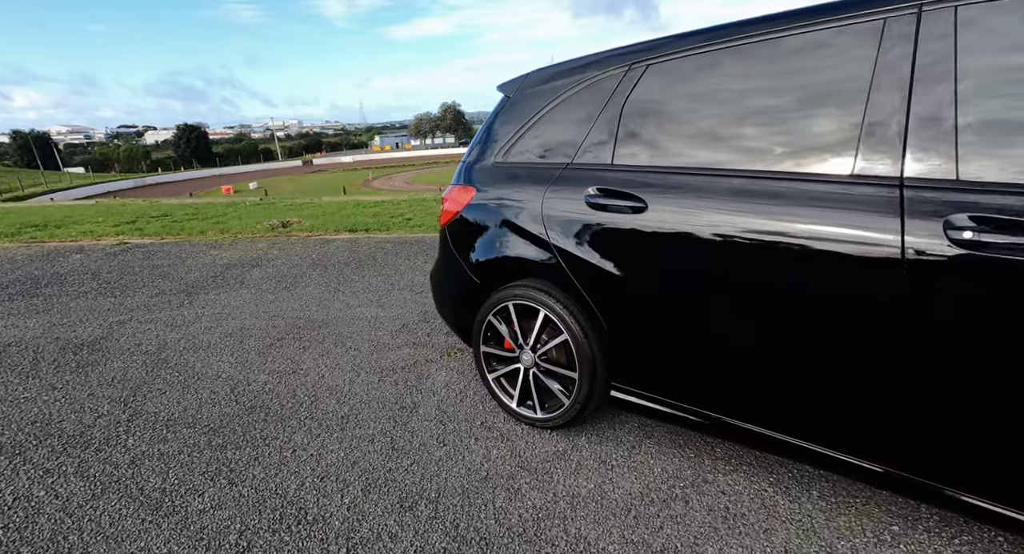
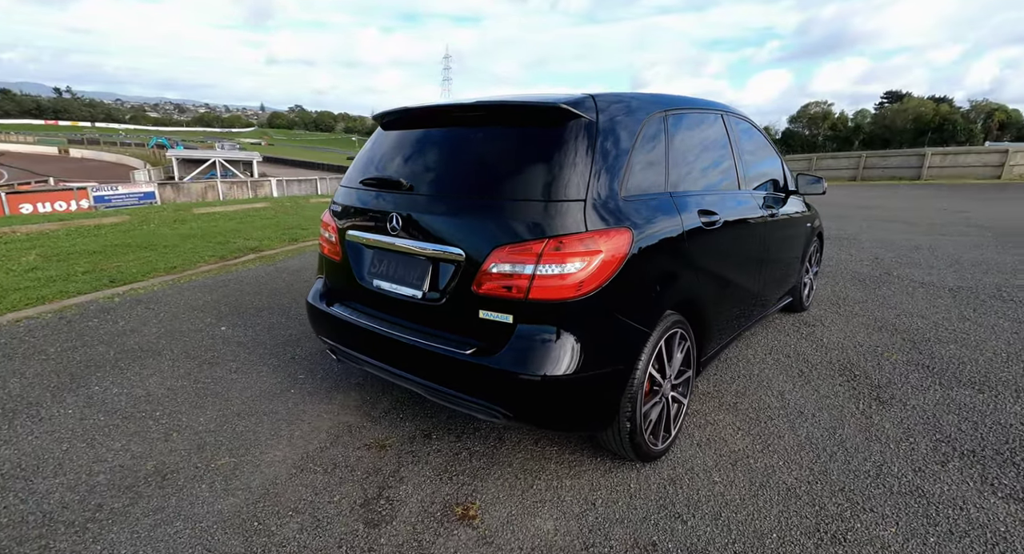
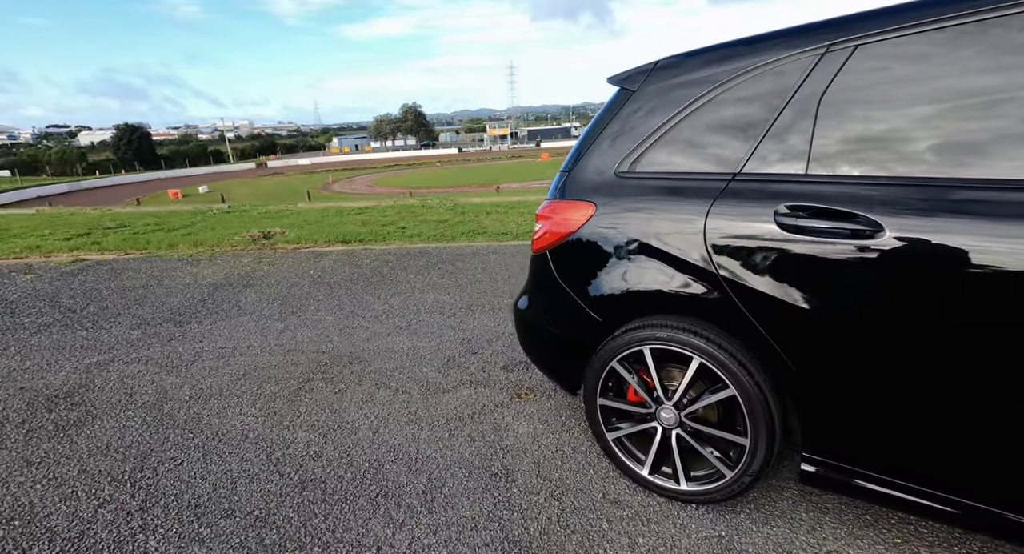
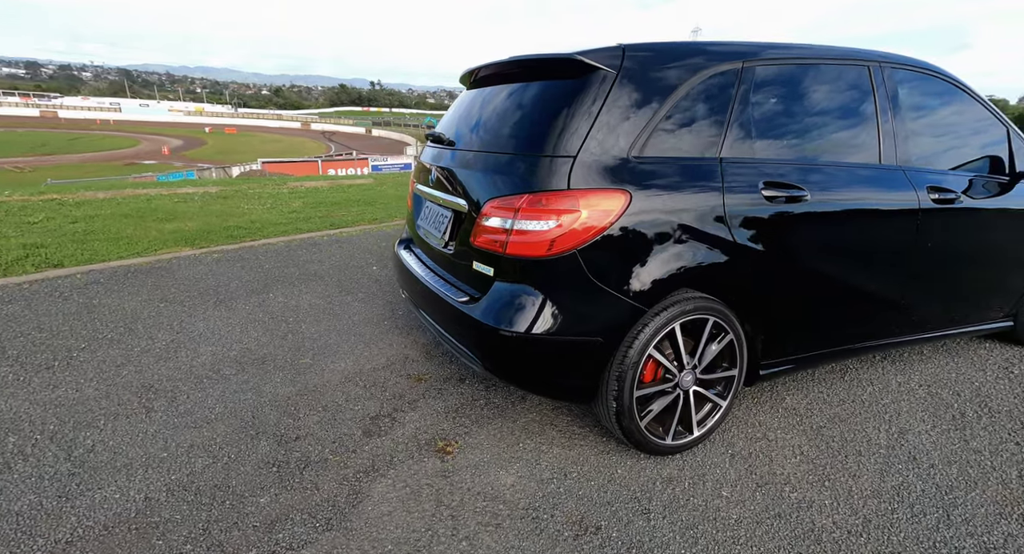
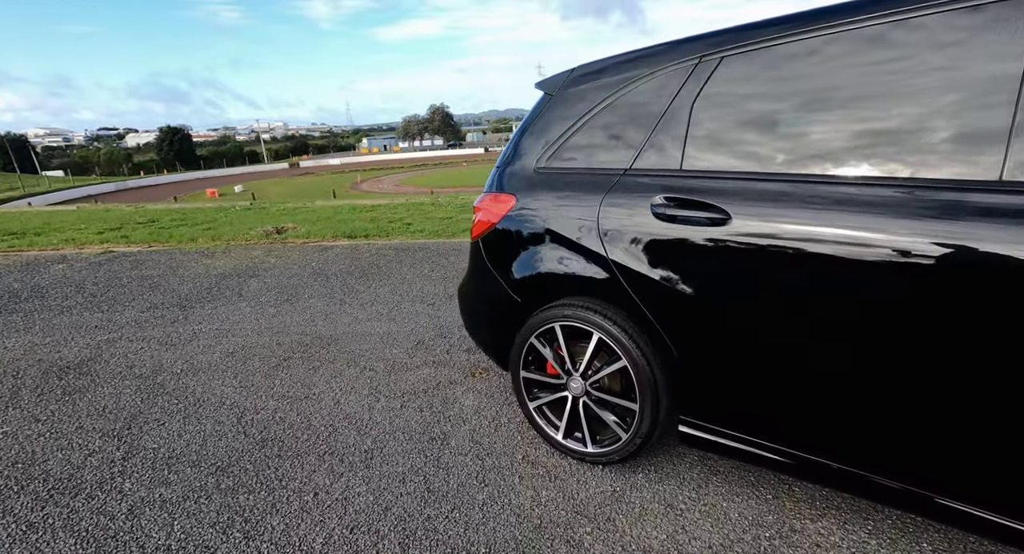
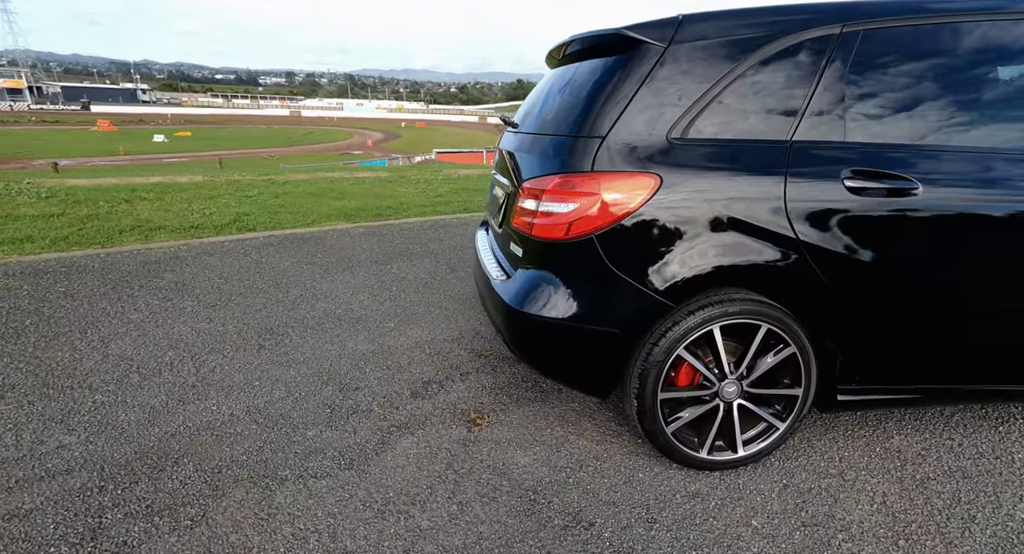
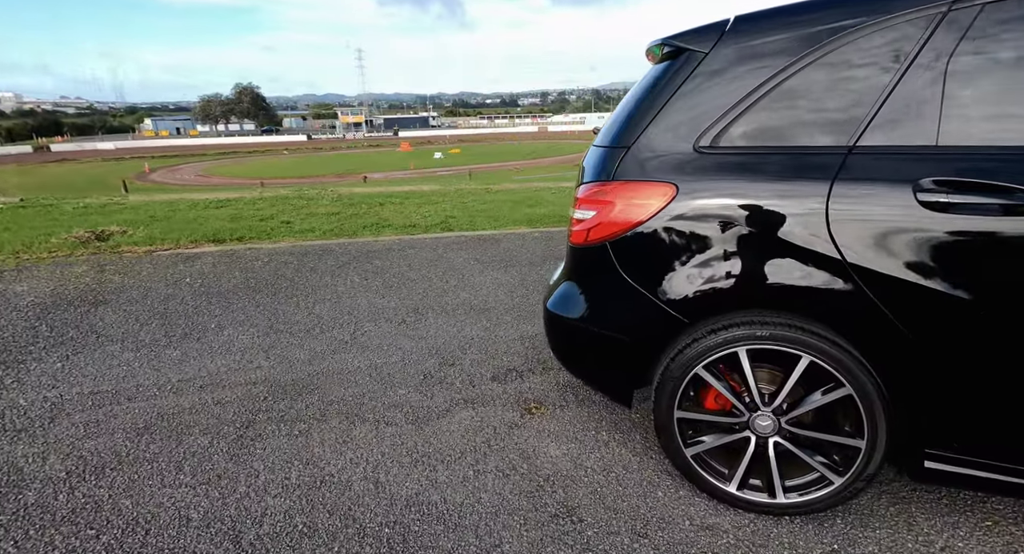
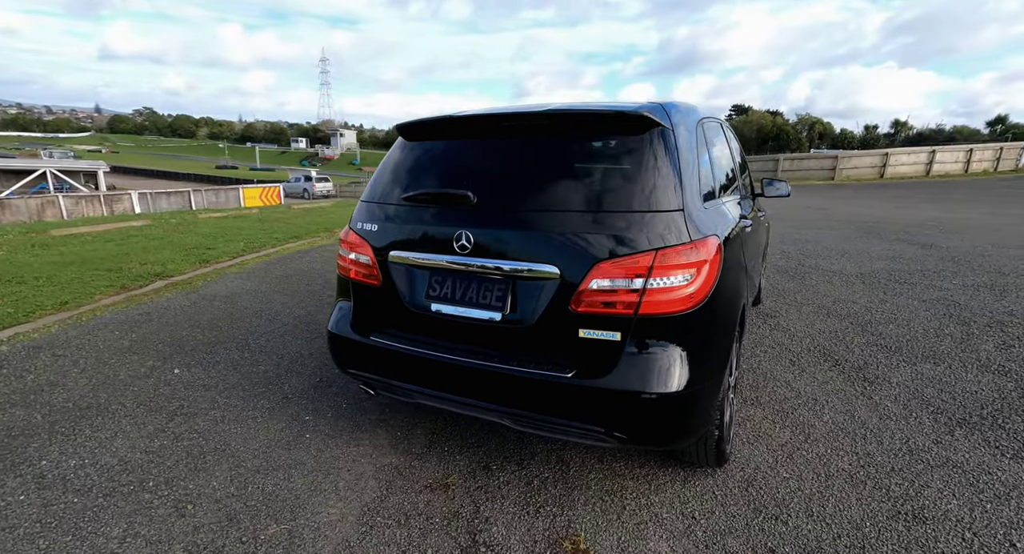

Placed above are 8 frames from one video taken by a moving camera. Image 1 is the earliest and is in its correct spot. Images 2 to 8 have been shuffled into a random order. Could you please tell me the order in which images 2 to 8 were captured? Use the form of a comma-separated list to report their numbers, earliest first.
5, 3, 7, 6, 4, 2, 8
